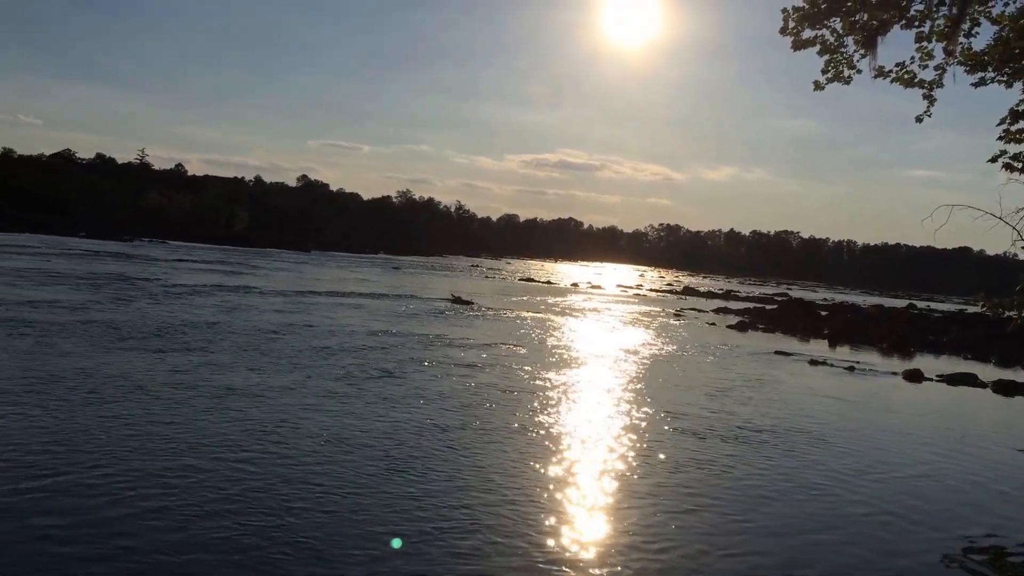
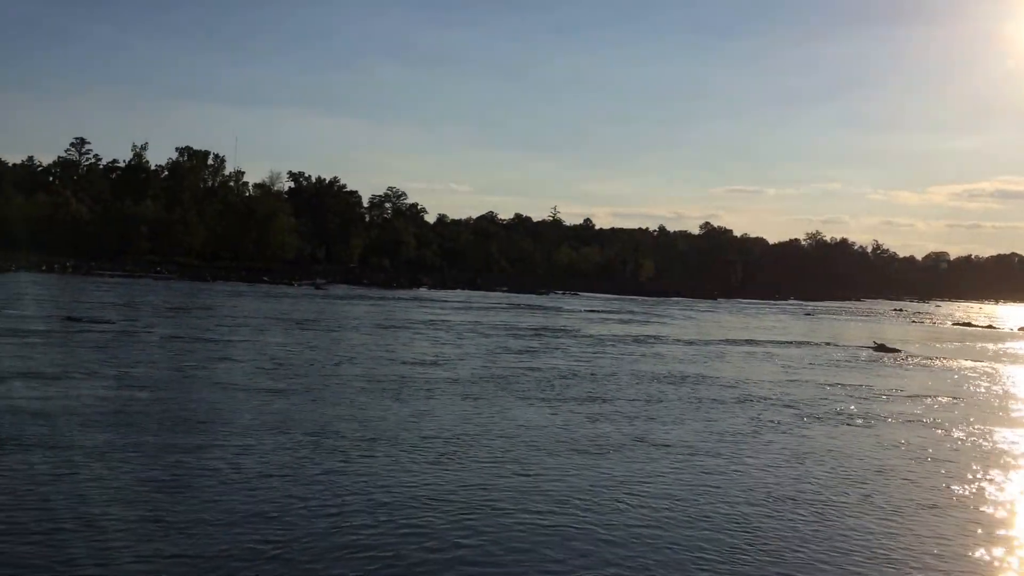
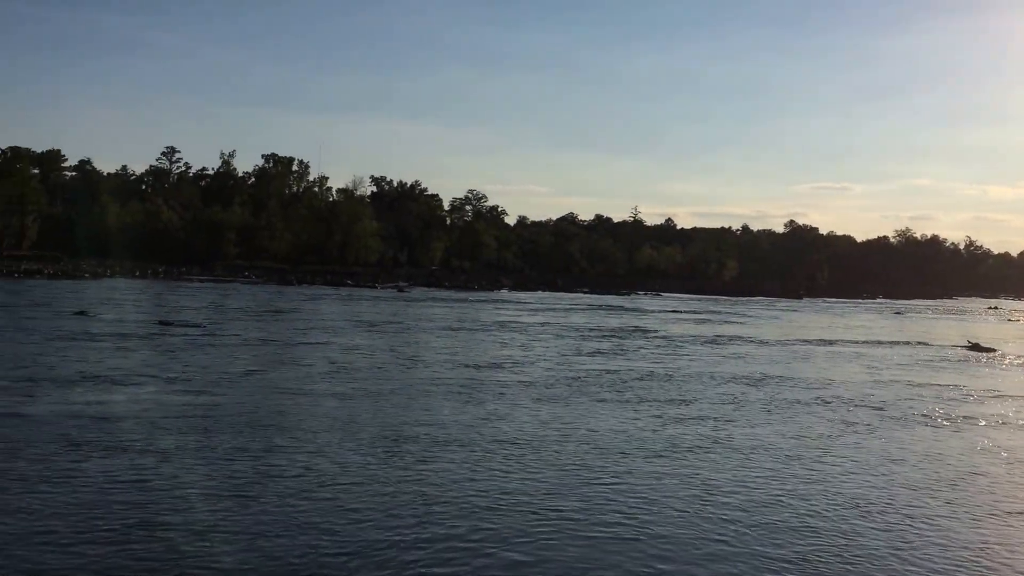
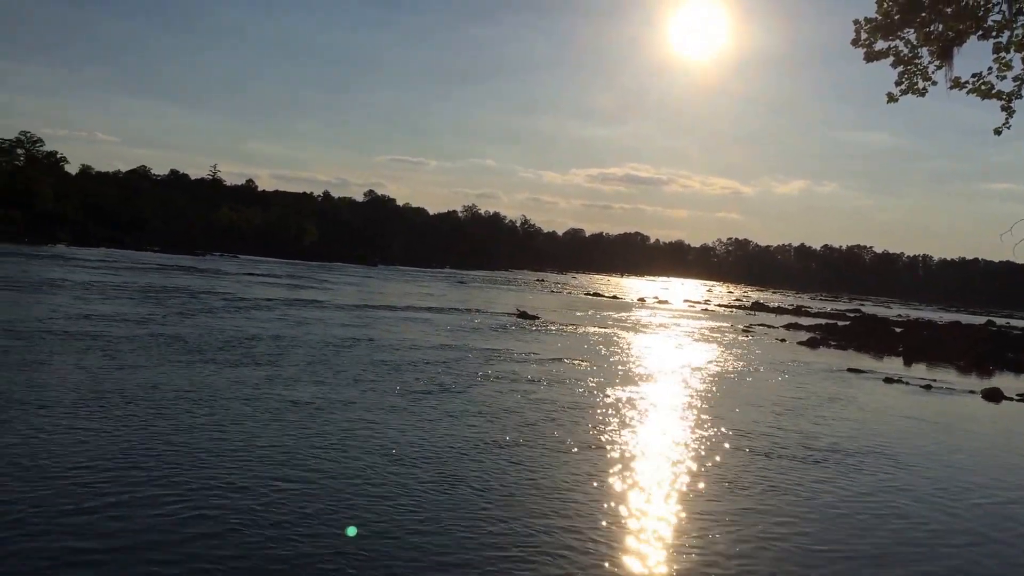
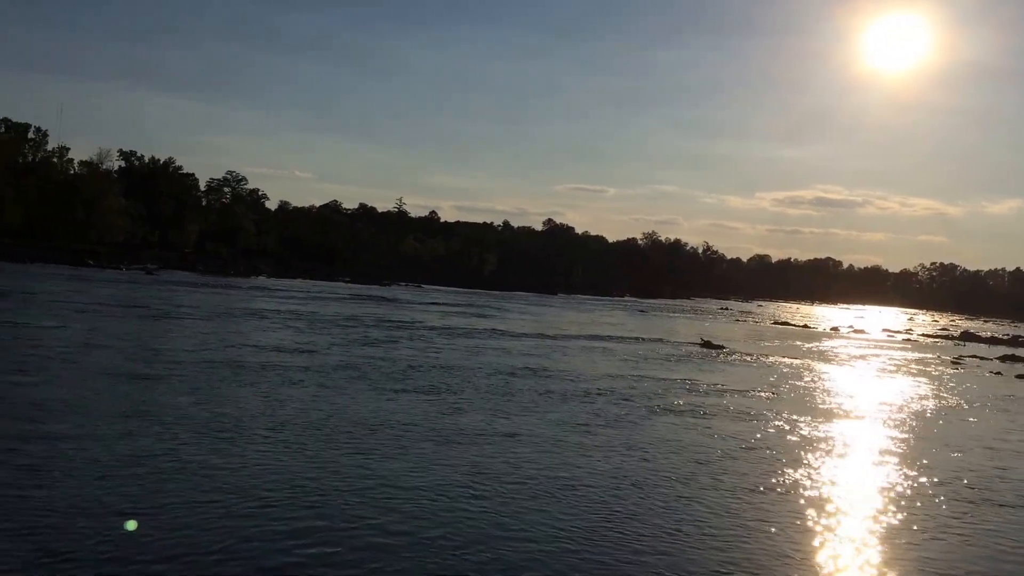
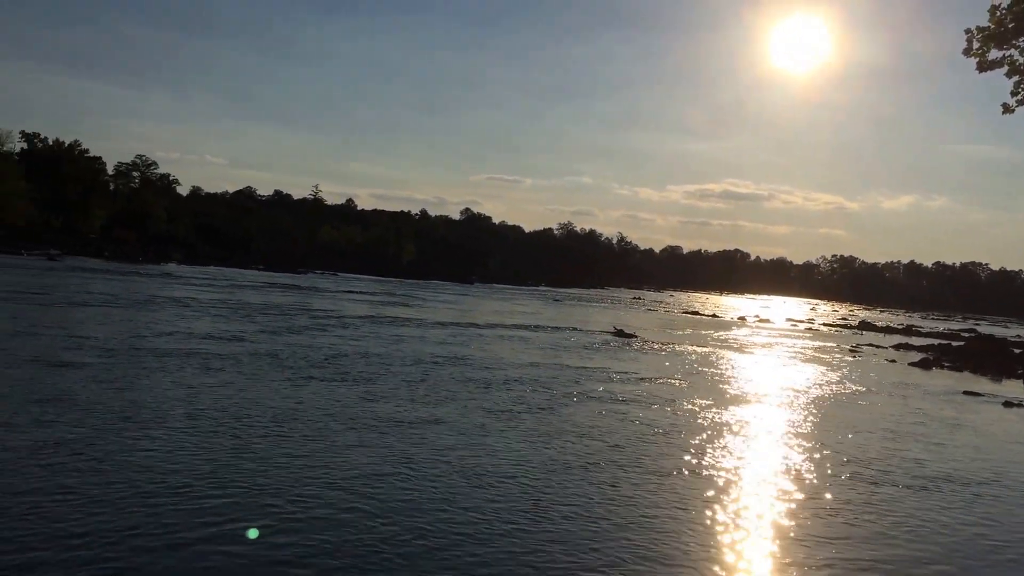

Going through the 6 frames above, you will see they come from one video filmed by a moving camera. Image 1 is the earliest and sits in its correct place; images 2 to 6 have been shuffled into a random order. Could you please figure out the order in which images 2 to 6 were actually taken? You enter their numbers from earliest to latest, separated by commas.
4, 6, 5, 2, 3
